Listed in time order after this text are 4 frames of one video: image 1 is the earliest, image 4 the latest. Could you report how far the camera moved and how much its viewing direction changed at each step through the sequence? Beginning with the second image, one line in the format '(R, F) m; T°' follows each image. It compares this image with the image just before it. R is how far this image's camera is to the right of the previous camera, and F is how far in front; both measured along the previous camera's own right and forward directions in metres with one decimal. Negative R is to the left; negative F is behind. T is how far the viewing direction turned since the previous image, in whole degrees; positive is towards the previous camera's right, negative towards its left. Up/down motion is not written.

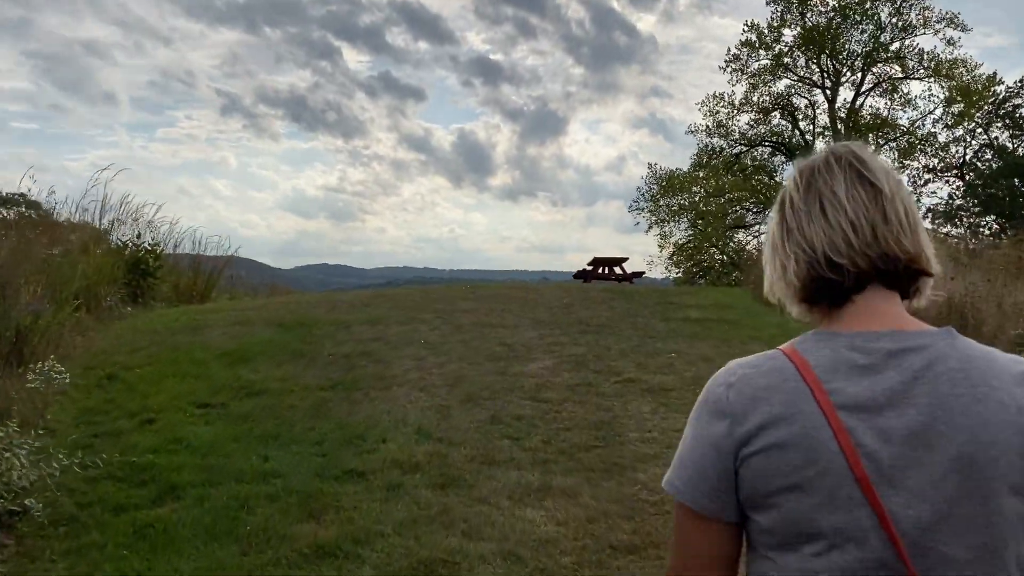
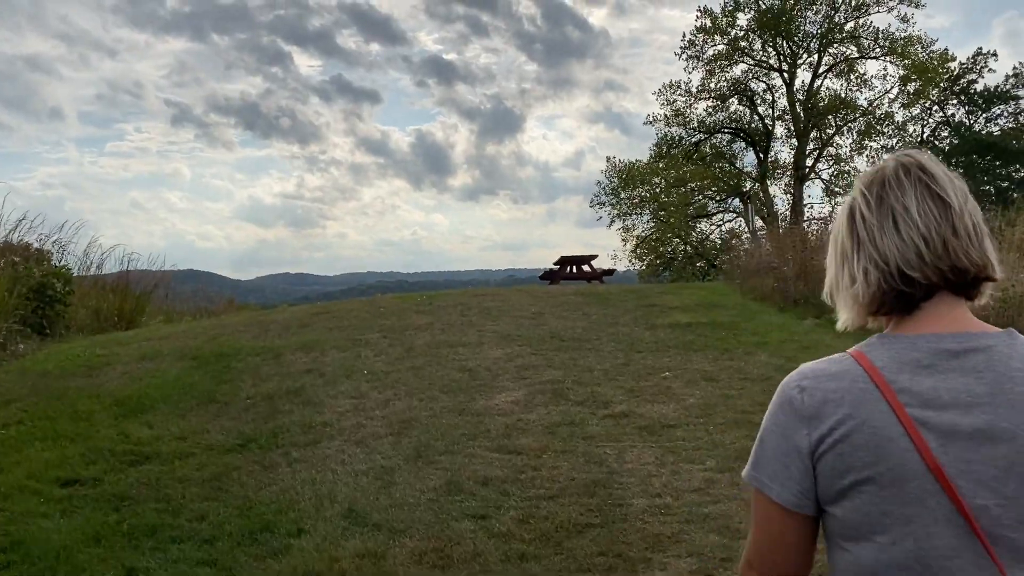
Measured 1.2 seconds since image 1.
(+0.1, +1.8) m; +2°
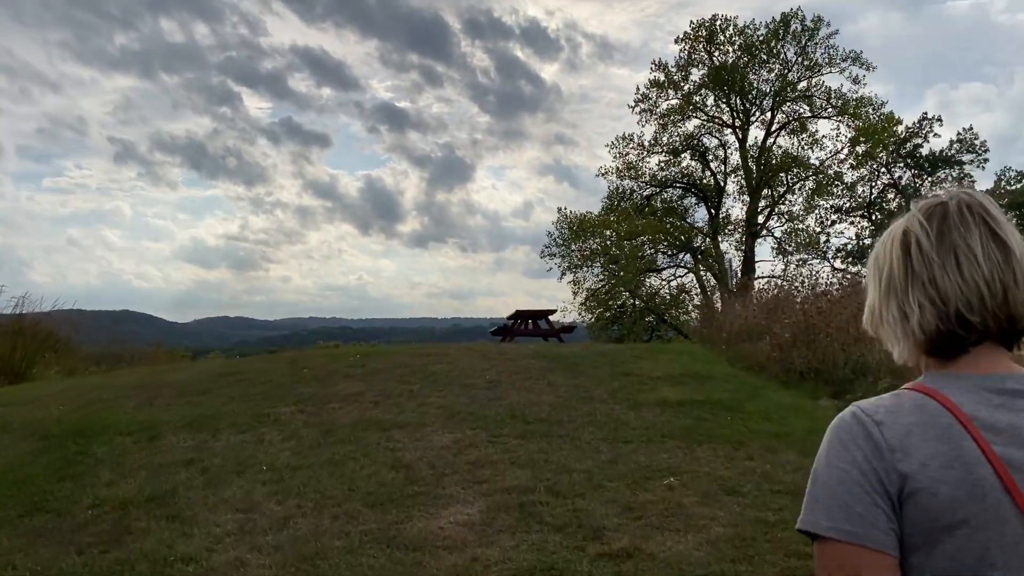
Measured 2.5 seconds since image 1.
(-0.1, +2.1) m; +4°
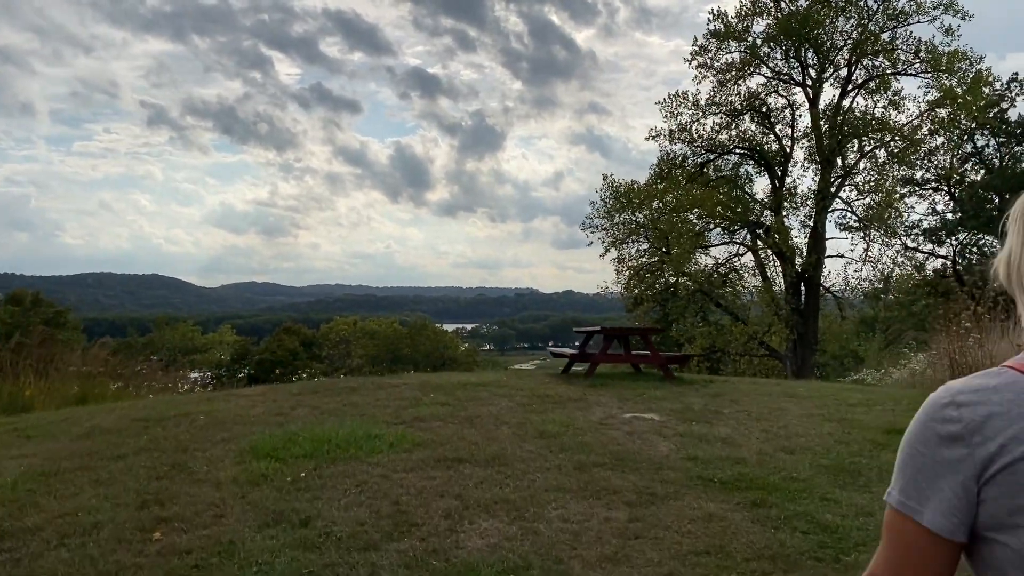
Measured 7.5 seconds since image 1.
(-0.8, +7.3) m; -2°
